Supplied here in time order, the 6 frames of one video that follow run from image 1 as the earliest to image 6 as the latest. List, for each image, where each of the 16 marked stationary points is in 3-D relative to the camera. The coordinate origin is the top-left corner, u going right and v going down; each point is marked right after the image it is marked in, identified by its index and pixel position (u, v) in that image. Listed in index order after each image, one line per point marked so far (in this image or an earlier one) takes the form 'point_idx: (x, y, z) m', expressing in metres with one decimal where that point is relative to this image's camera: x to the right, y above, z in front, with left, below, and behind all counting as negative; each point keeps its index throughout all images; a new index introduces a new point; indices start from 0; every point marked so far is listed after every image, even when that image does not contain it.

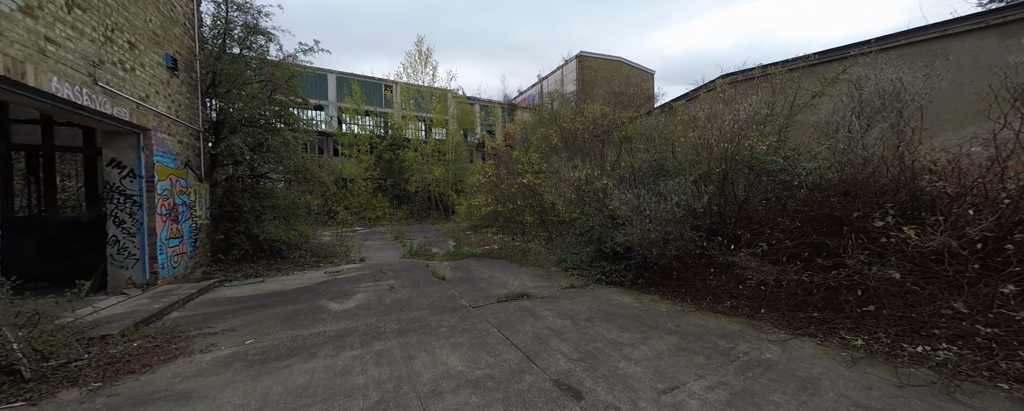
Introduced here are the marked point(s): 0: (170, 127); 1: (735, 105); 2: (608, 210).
0: (-7.2, +1.7, +6.7) m
1: (+3.5, +1.6, +4.9) m
2: (+1.9, -0.1, +6.4) m
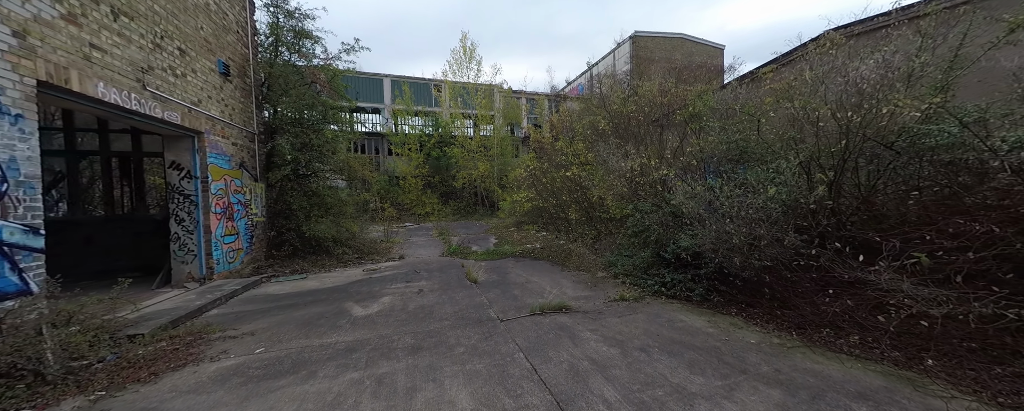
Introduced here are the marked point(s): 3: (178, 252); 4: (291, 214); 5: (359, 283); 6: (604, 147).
0: (-6.4, +1.7, +7.0) m
1: (+3.9, +1.6, +3.5) m
2: (+2.6, 0.0, +5.2) m
3: (-6.7, -0.9, +6.4) m
4: (-6.2, -0.2, +8.9) m
5: (-3.1, -1.6, +6.5) m
6: (+2.2, +1.4, +7.7) m
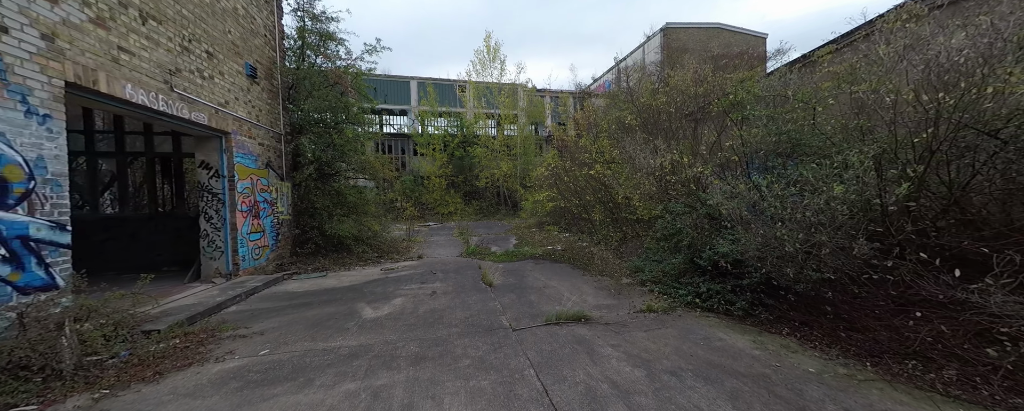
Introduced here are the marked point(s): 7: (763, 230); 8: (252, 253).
0: (-6.0, +1.7, +7.2) m
1: (+4.0, +1.6, +2.9) m
2: (+2.8, 0.0, +4.7) m
3: (-6.3, -0.9, +6.6) m
4: (-5.6, -0.2, +9.1) m
5: (-2.8, -1.6, +6.4) m
6: (+2.7, +1.4, +7.1) m
7: (+2.7, -0.3, +3.4) m
8: (-5.8, -1.1, +7.1) m
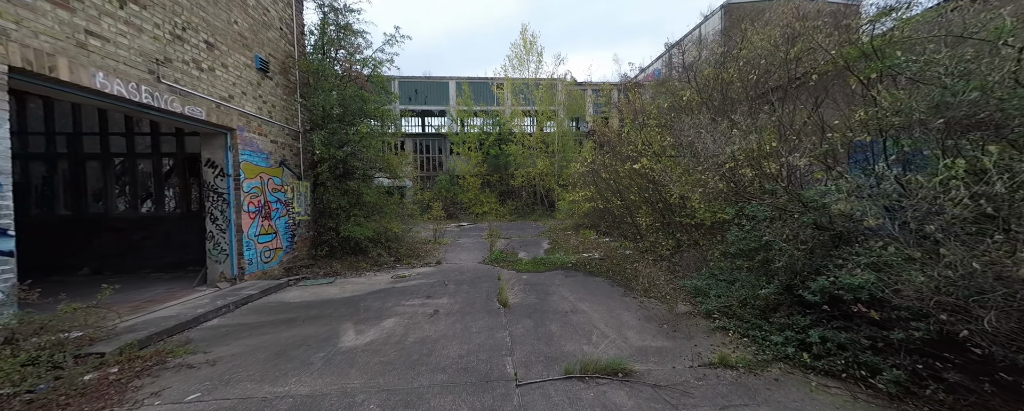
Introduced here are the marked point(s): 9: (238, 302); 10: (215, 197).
0: (-5.4, +1.7, +6.8) m
1: (+3.8, +1.6, +1.2) m
2: (+3.0, 0.0, +3.1) m
3: (-5.9, -0.9, +6.3) m
4: (-4.8, -0.2, +8.6) m
5: (-2.4, -1.6, +5.6) m
6: (+3.1, +1.4, +5.6) m
7: (+2.6, -0.3, +1.9) m
8: (-5.3, -1.1, +6.7) m
9: (-4.4, -1.6, +5.2) m
10: (-5.8, +0.1, +6.2) m
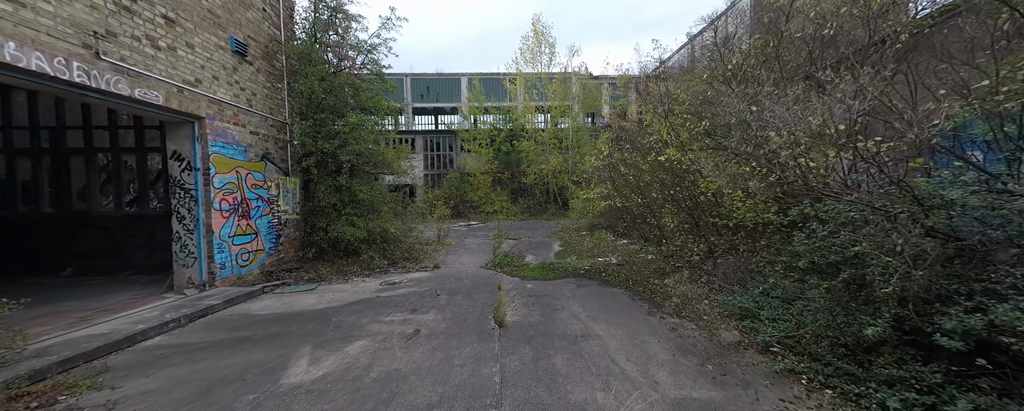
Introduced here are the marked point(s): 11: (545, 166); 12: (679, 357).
0: (-5.4, +1.7, +6.2) m
1: (+3.6, +1.6, +0.1) m
2: (+2.8, 0.0, +2.1) m
3: (-5.9, -0.9, +5.6) m
4: (-4.7, -0.2, +7.9) m
5: (-2.4, -1.6, +4.8) m
6: (+3.1, +1.4, +4.5) m
7: (+2.5, -0.3, +0.9) m
8: (-5.3, -1.0, +6.1) m
9: (-4.5, -1.5, +4.5) m
10: (-5.8, +0.2, +5.6) m
11: (+1.9, +2.4, +19.3) m
12: (+1.6, -1.4, +3.0) m
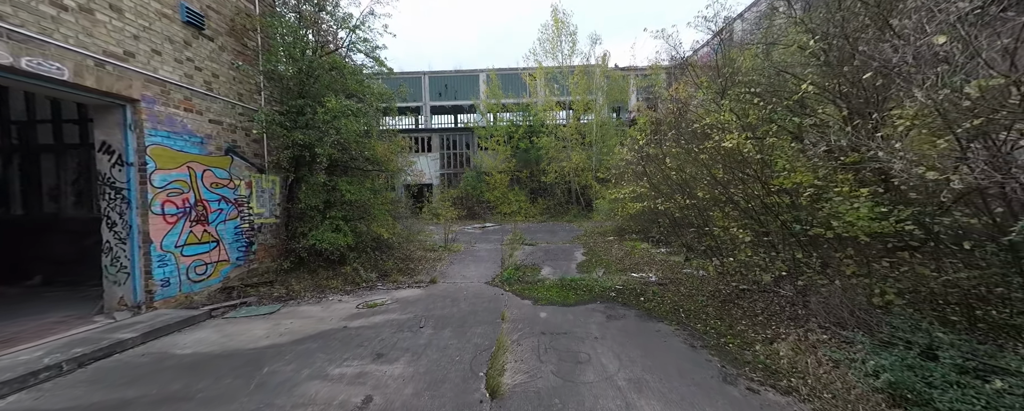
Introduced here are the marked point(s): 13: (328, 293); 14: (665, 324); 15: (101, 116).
0: (-5.2, +1.7, +5.1) m
1: (+3.3, +1.6, -1.6) m
2: (+2.7, -0.1, +0.5) m
3: (-5.7, -0.9, +4.6) m
4: (-4.4, -0.2, +6.8) m
5: (-2.3, -1.6, +3.6) m
6: (+3.1, +1.4, +2.9) m
7: (+2.2, -0.3, -0.7) m
8: (-5.1, -1.1, +5.0) m
9: (-4.4, -1.6, +3.4) m
10: (-5.7, +0.1, +4.6) m
11: (+3.0, +2.4, +17.7) m
12: (+1.5, -1.5, +1.5) m
13: (-3.3, -1.6, +5.7) m
14: (+2.0, -1.5, +3.9) m
15: (-5.8, +1.3, +4.5) m
